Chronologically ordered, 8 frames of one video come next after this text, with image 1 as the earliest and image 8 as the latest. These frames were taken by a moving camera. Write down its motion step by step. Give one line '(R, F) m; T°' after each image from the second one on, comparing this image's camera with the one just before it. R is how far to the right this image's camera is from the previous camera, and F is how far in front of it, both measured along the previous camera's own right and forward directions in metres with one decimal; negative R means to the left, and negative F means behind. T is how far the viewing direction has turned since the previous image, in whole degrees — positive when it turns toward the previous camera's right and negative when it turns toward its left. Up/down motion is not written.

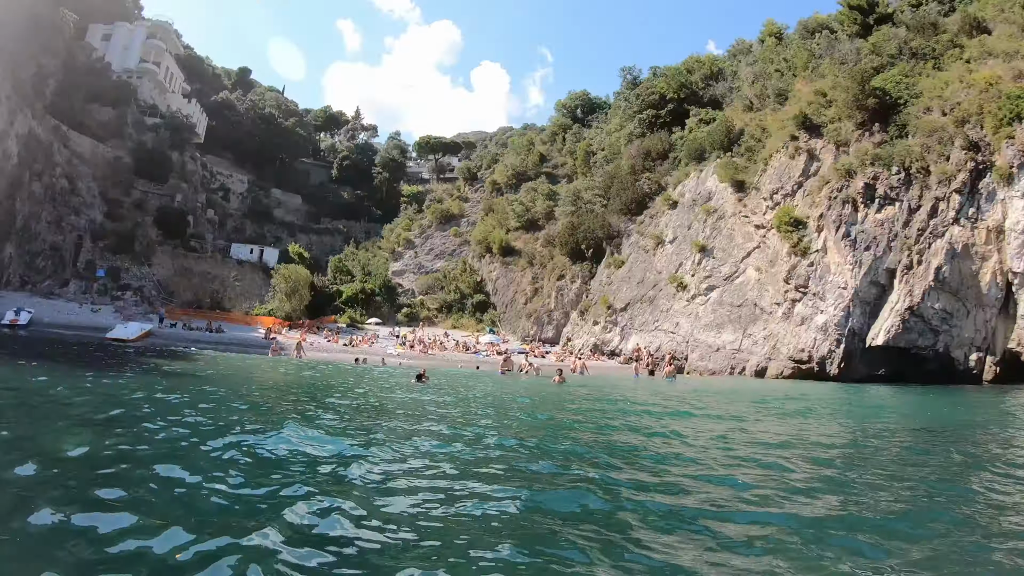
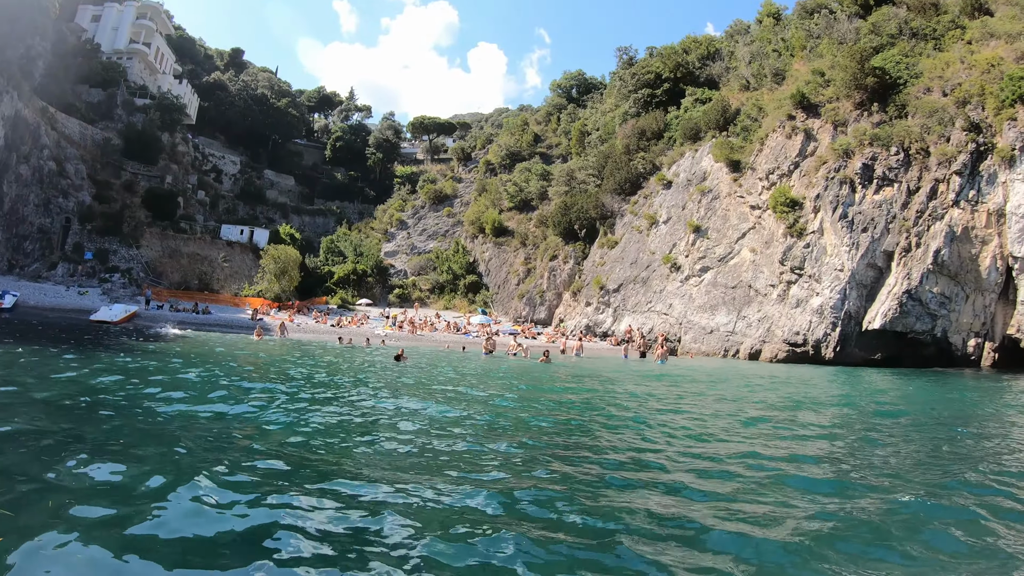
(+0.1, +0.6) m; +1°
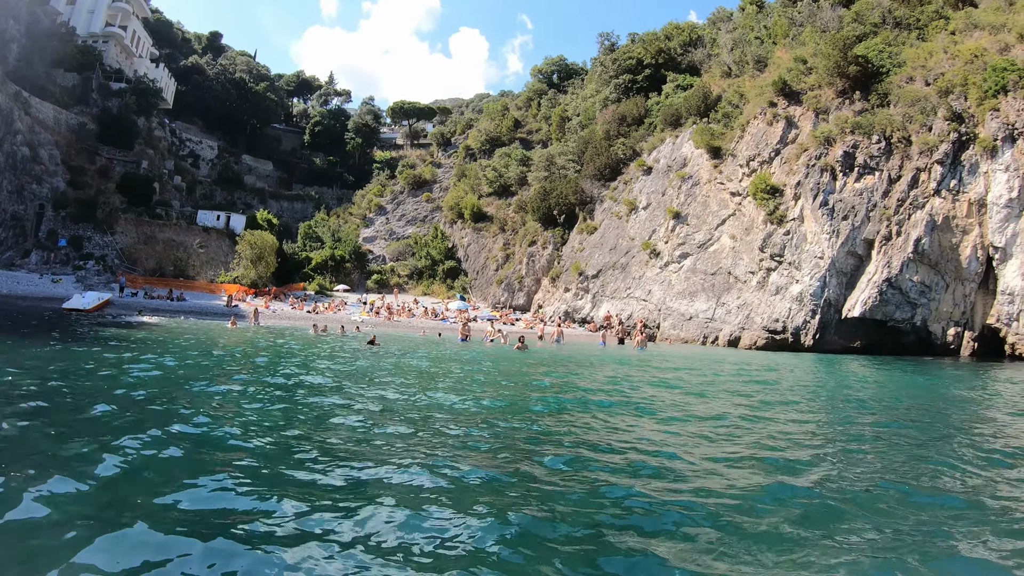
(+0.1, +0.7) m; +2°
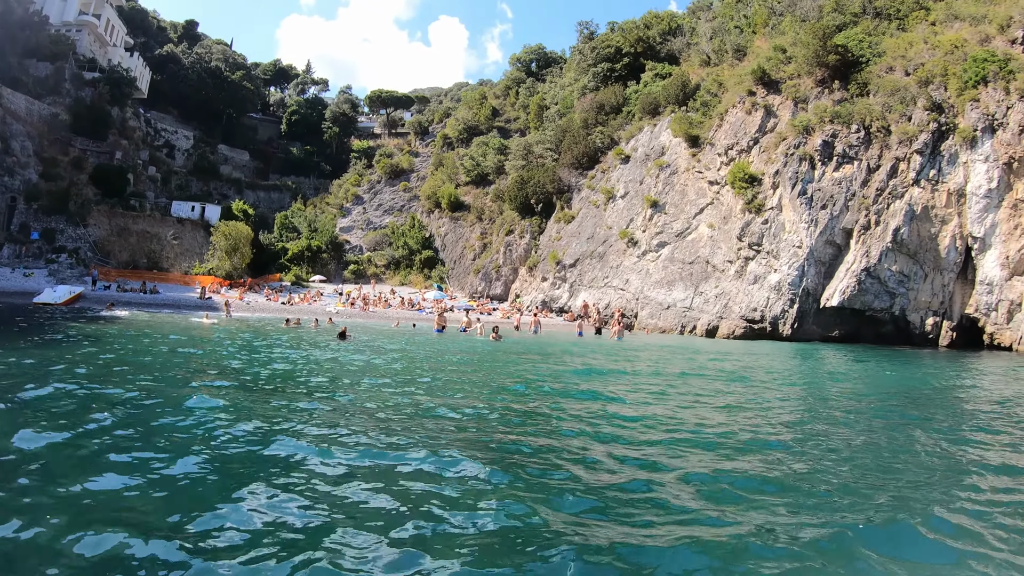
(+0.1, +0.7) m; +2°
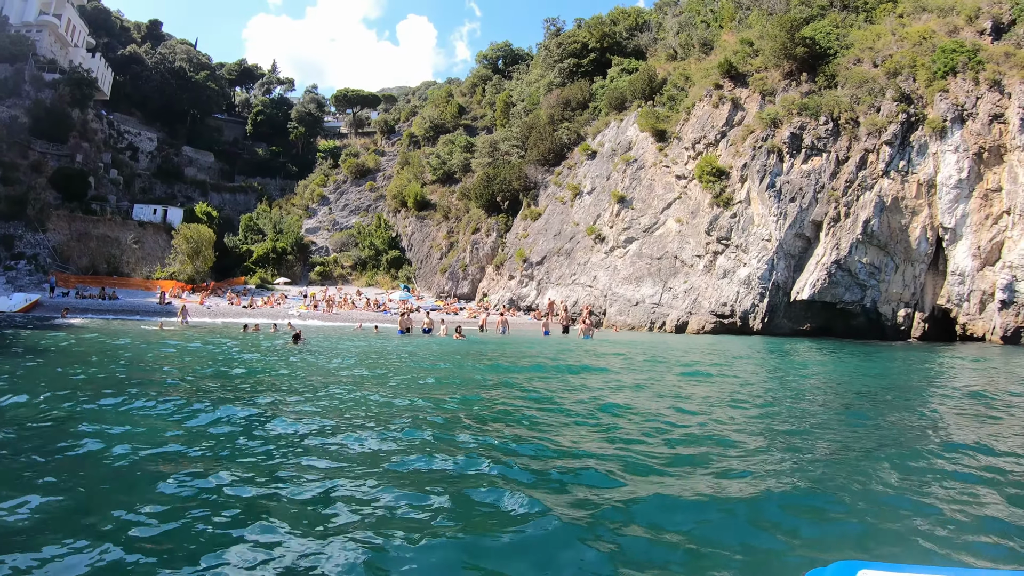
(+0.2, +1.0) m; +3°
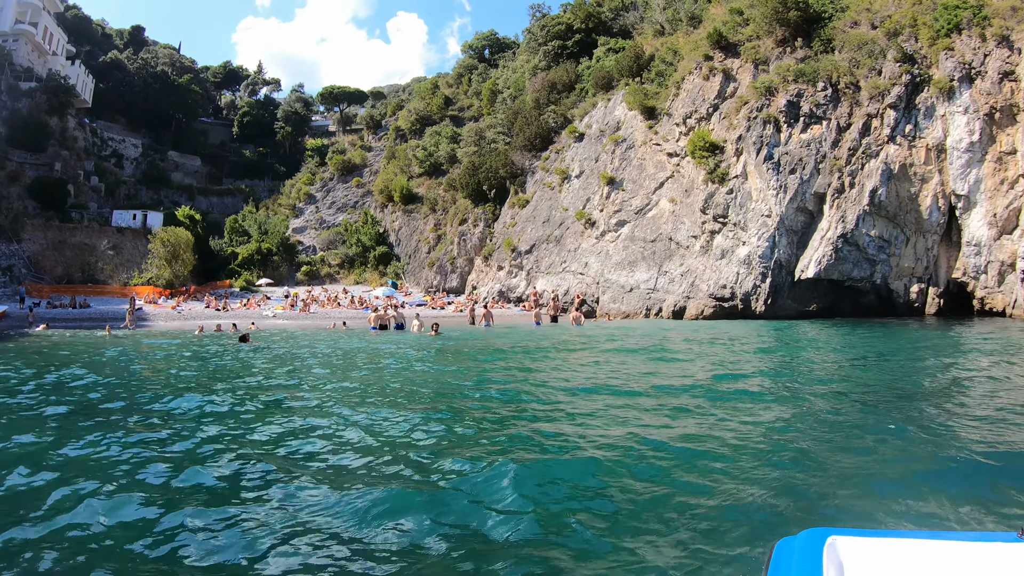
(+0.4, +1.4) m; 0°
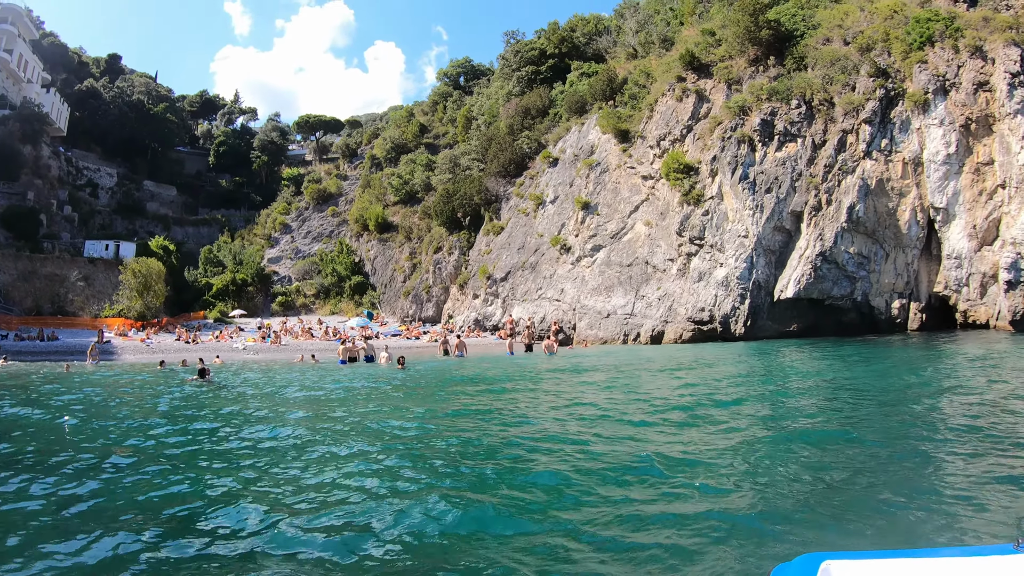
(+0.3, +0.6) m; +2°
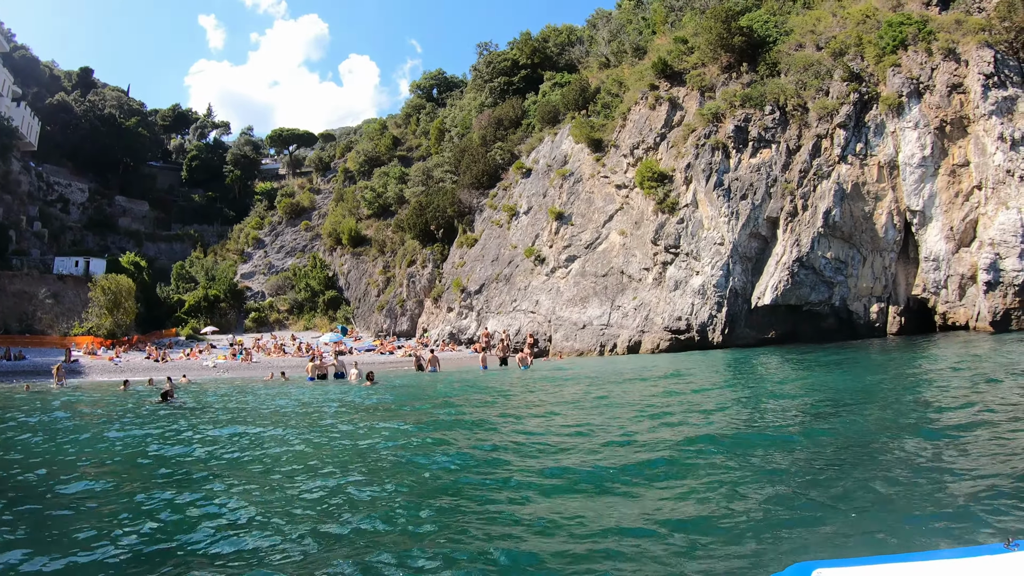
(+0.2, +0.5) m; +2°
